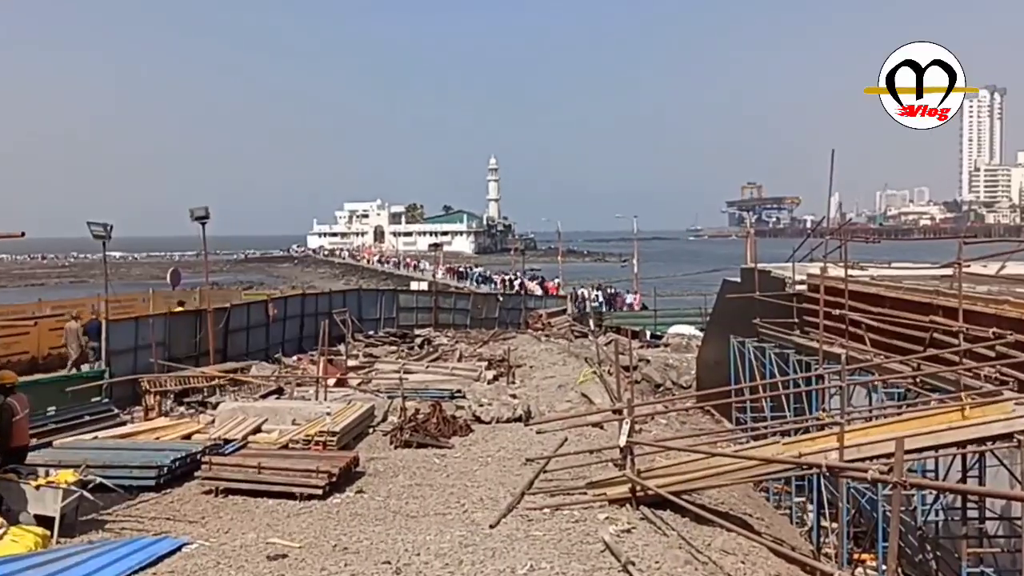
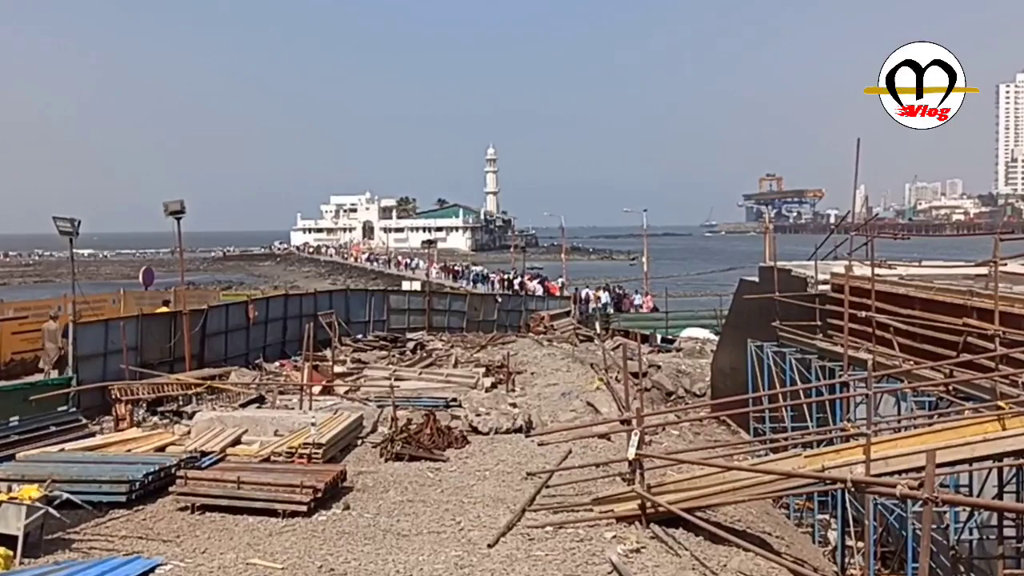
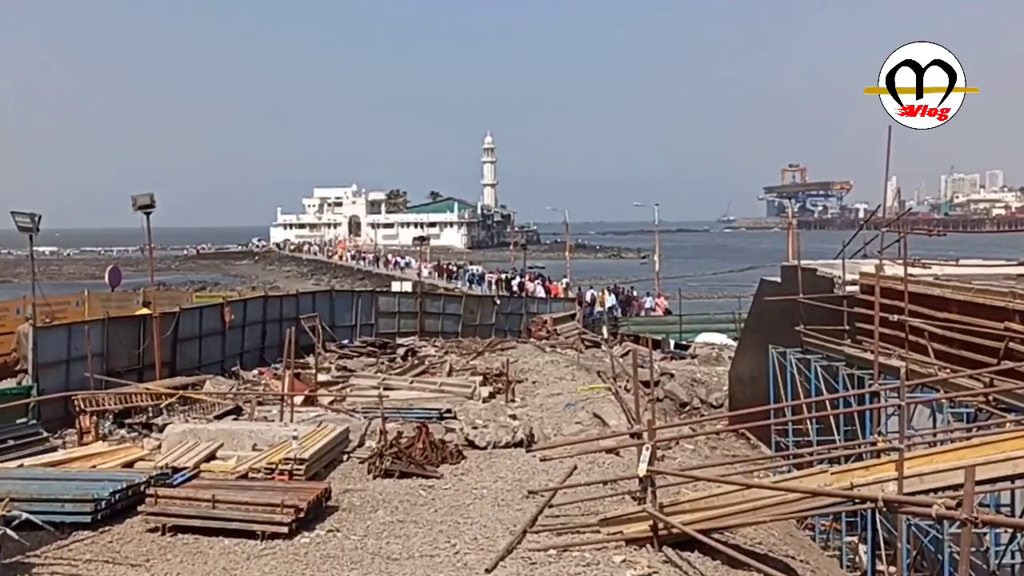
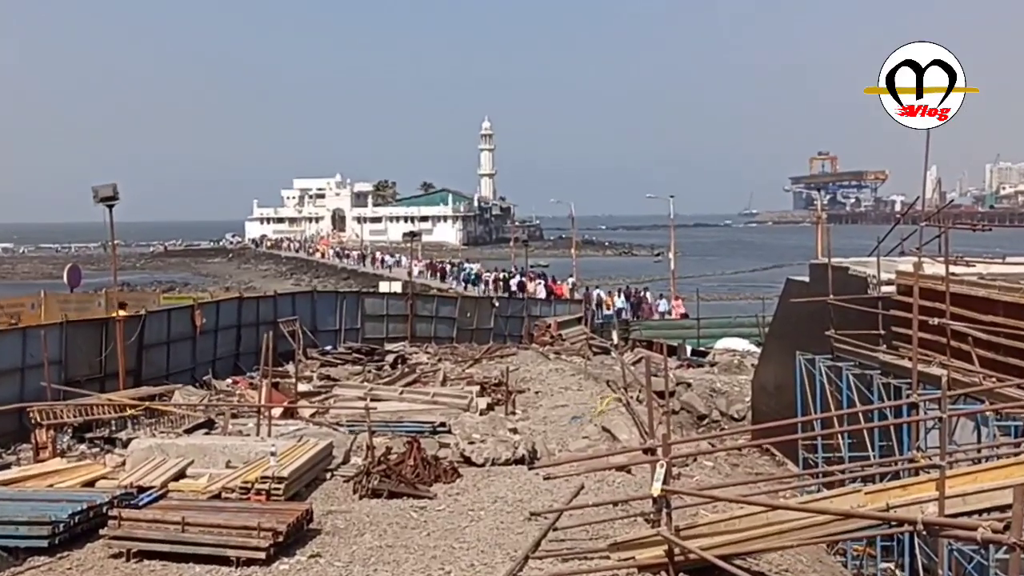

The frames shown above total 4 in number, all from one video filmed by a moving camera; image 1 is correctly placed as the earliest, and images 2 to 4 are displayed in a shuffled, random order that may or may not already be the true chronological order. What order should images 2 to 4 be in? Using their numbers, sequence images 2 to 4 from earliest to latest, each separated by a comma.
2, 3, 4
